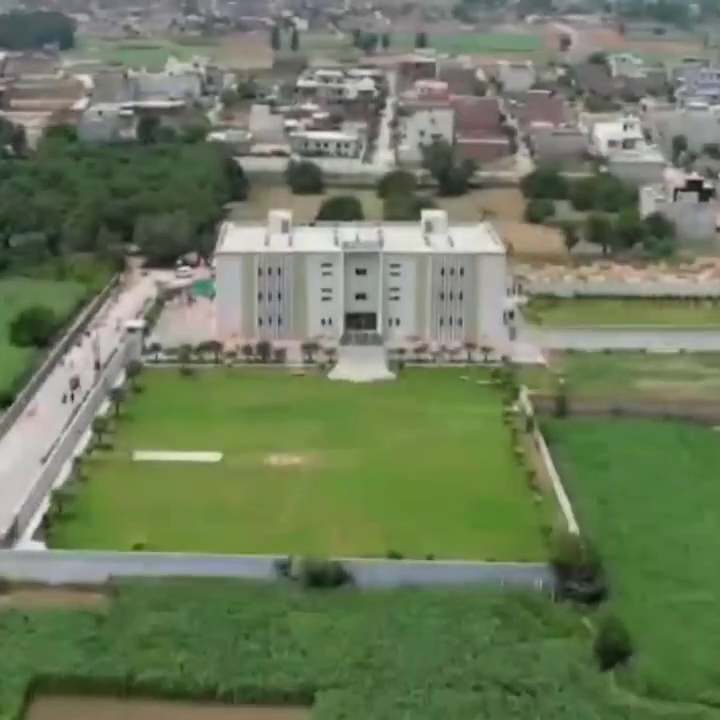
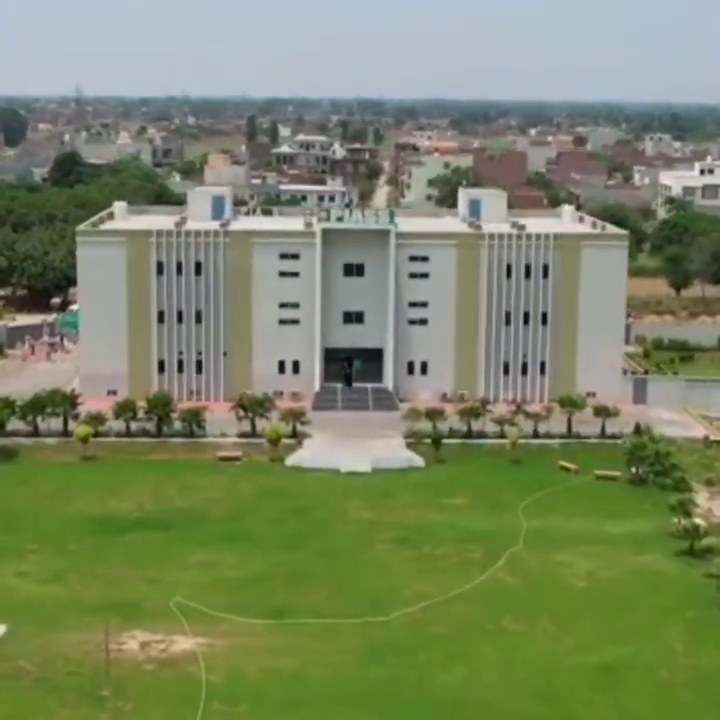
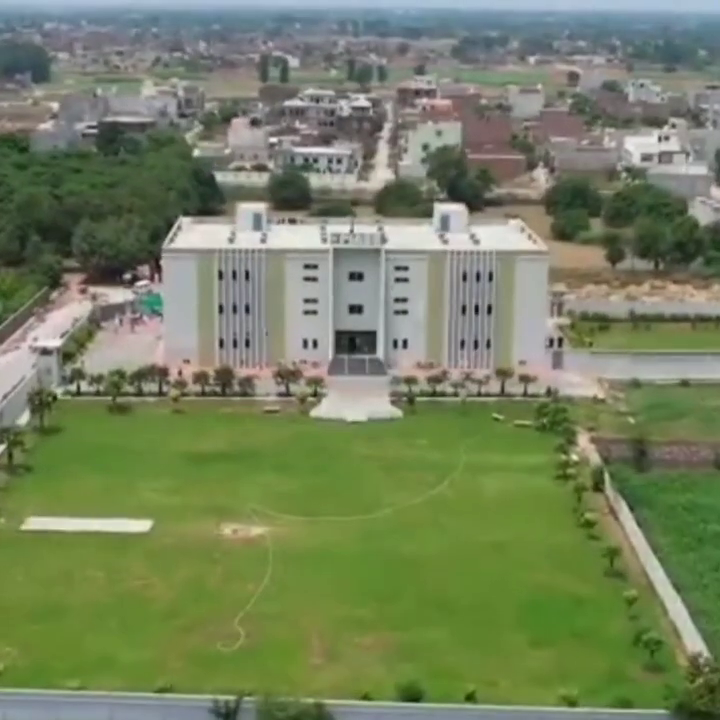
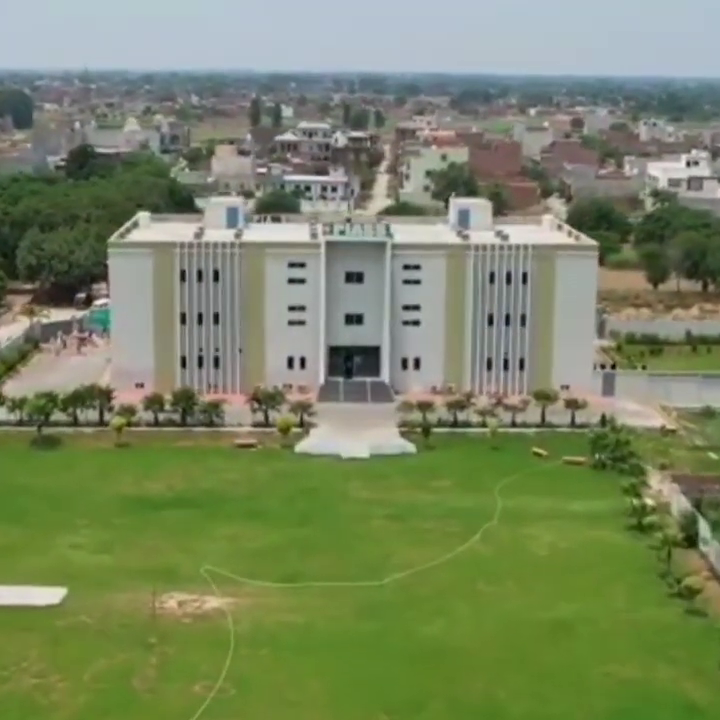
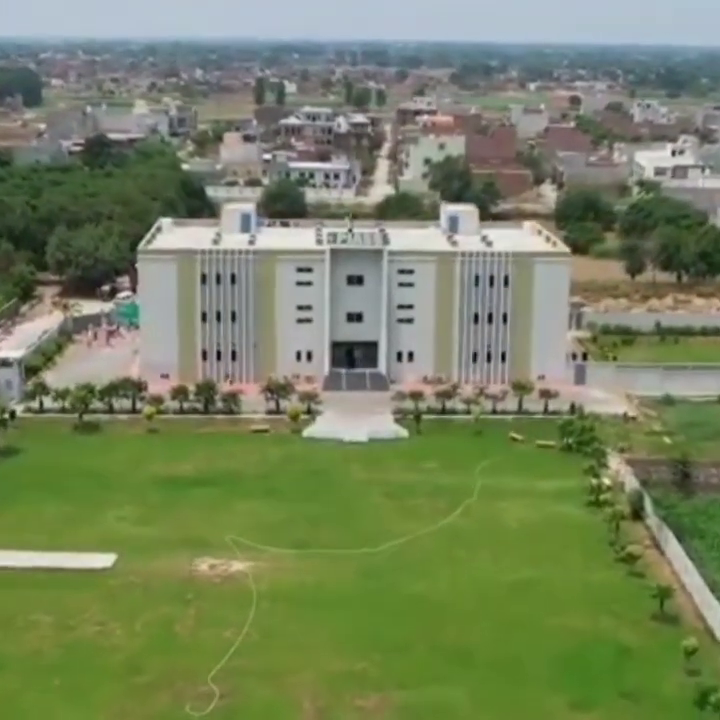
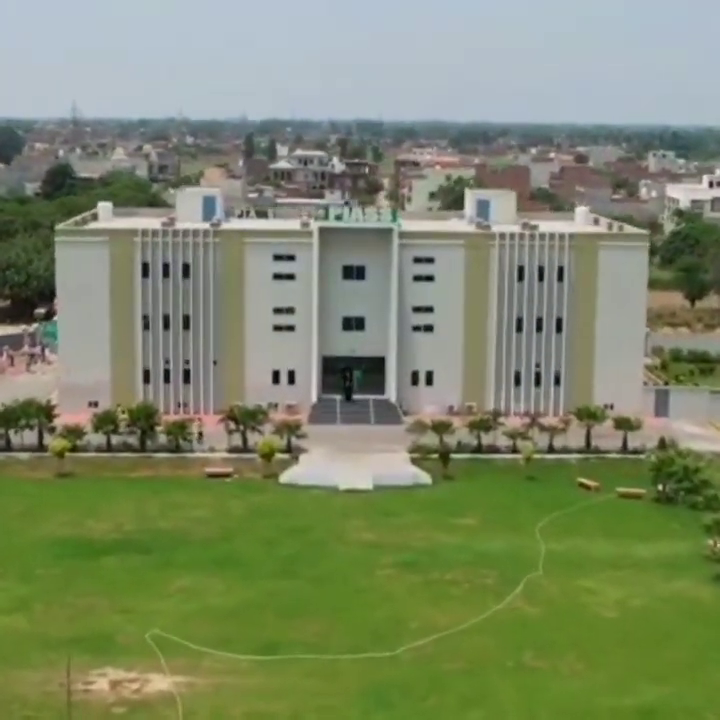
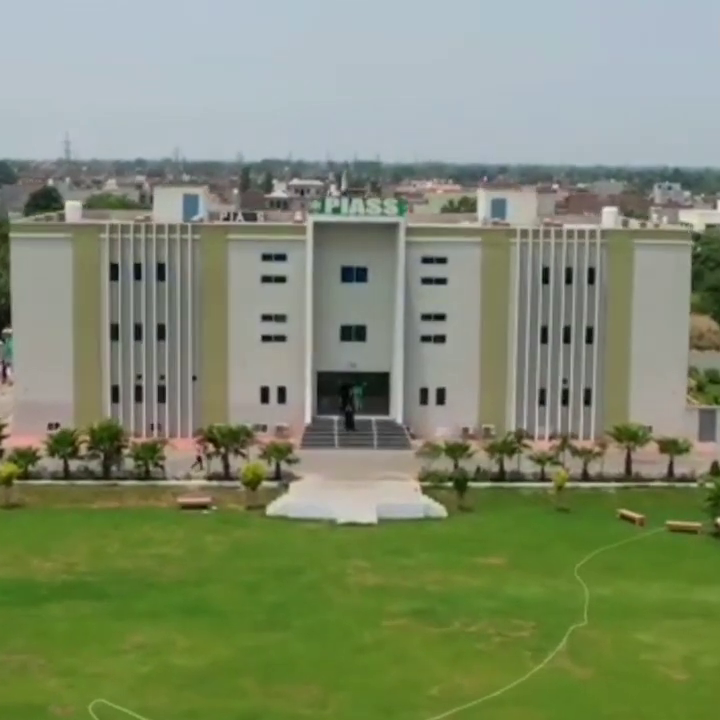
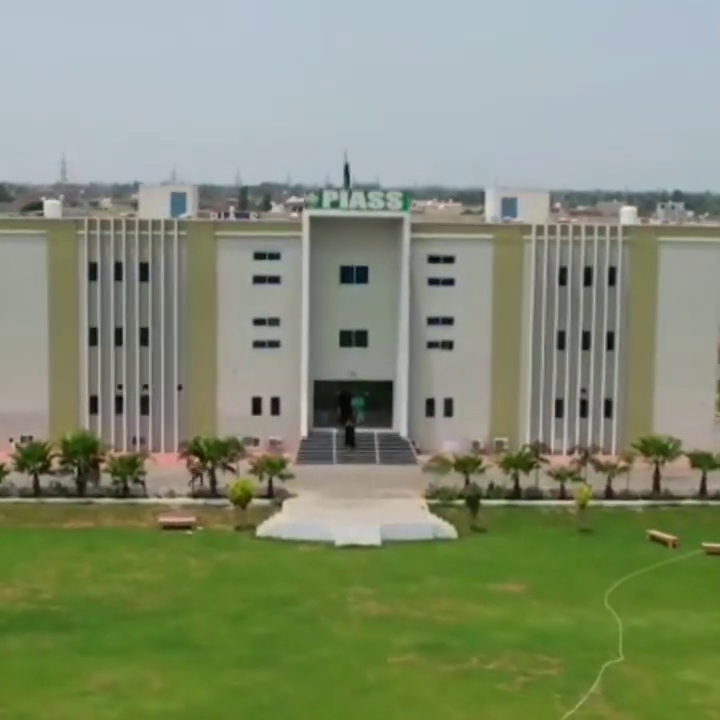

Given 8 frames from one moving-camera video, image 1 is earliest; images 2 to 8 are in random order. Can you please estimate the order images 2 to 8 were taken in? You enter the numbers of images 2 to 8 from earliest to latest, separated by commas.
3, 5, 4, 2, 6, 7, 8
